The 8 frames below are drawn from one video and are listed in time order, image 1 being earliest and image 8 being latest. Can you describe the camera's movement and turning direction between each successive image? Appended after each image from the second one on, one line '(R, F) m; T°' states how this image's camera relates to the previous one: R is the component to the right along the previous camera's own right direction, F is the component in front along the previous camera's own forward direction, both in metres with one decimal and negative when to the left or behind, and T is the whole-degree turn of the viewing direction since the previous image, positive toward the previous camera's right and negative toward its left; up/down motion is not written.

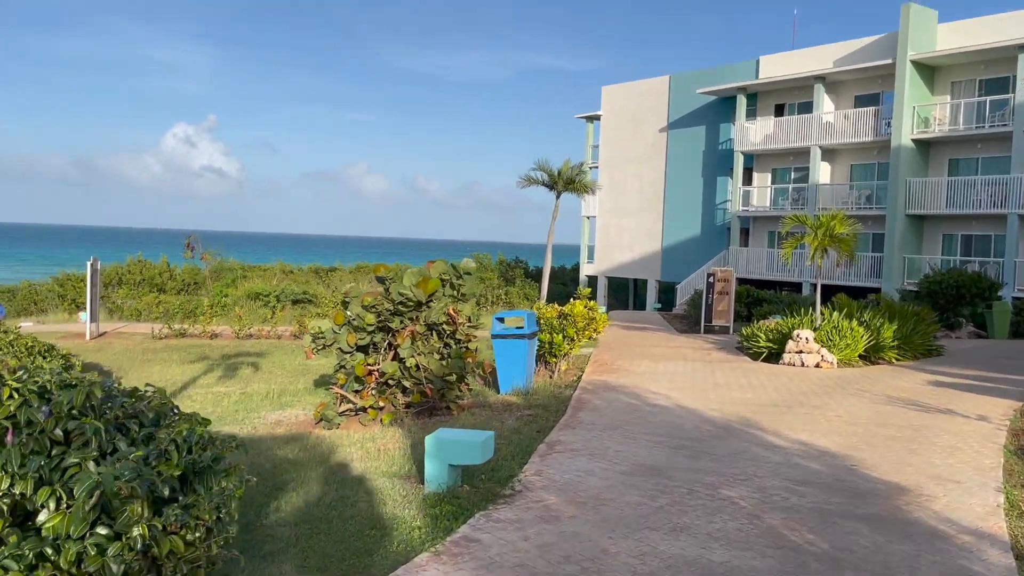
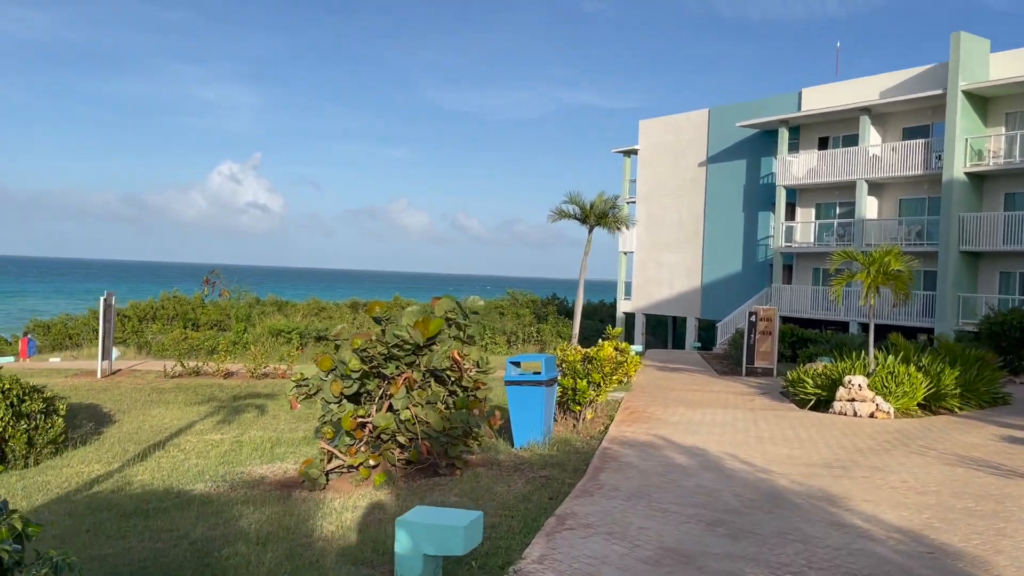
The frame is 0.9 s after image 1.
(+0.2, +1.0) m; -3°
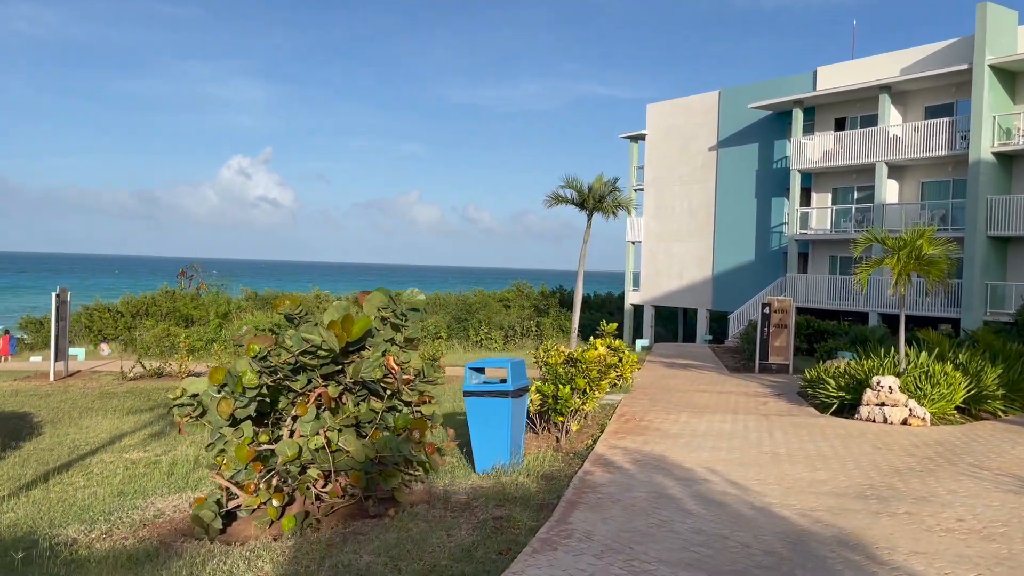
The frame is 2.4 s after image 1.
(+0.4, +1.6) m; -1°
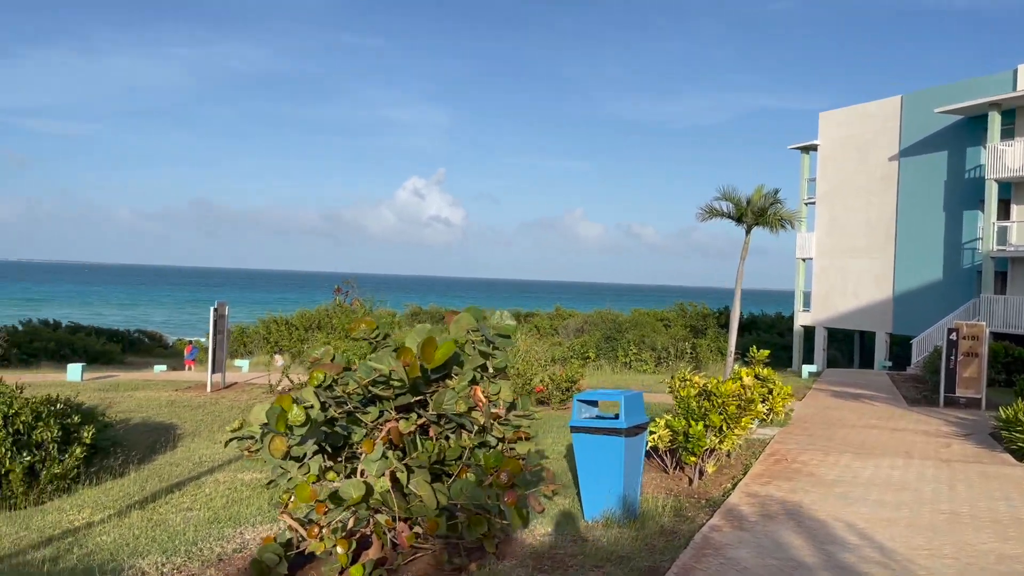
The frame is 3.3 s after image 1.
(+0.4, +0.8) m; -11°
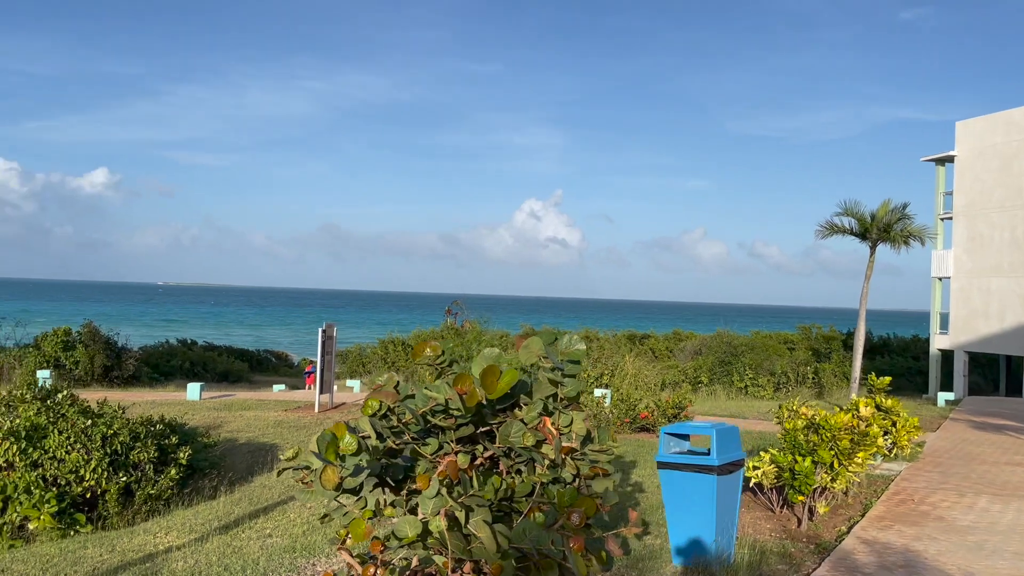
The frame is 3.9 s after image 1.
(+0.3, +0.4) m; -8°
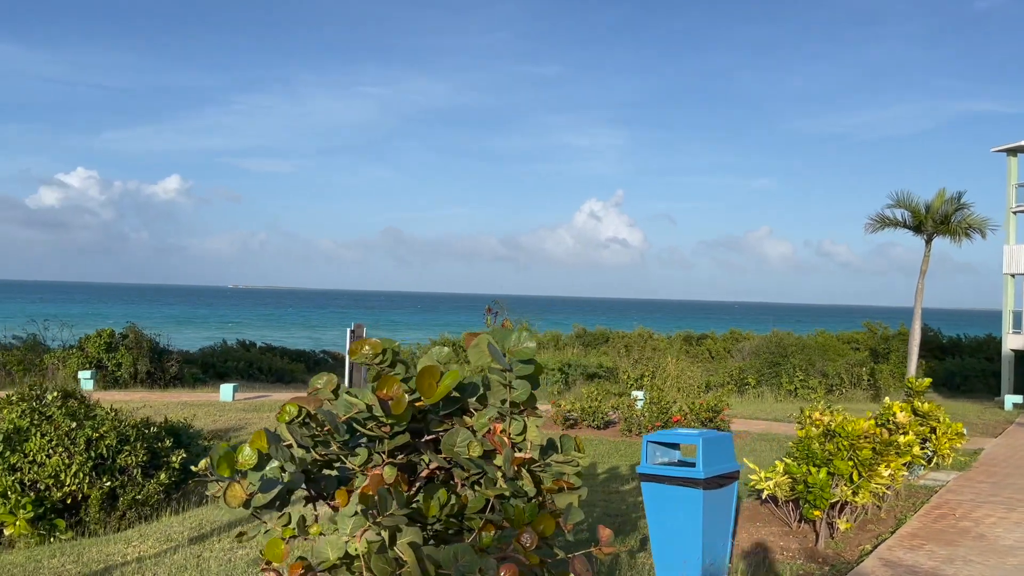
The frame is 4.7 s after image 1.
(+0.6, +0.5) m; -4°
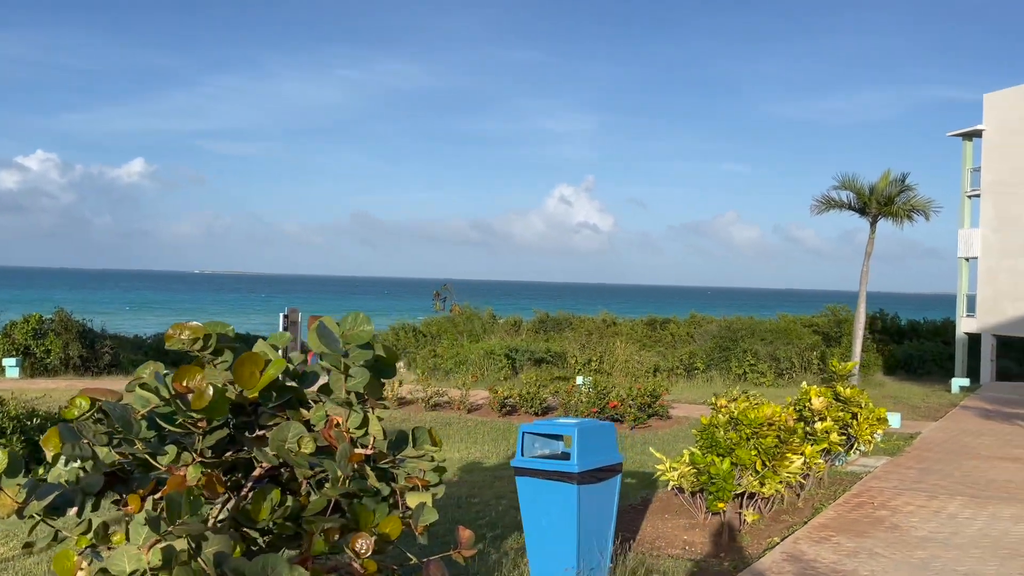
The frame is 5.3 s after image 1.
(+0.6, +0.4) m; +2°
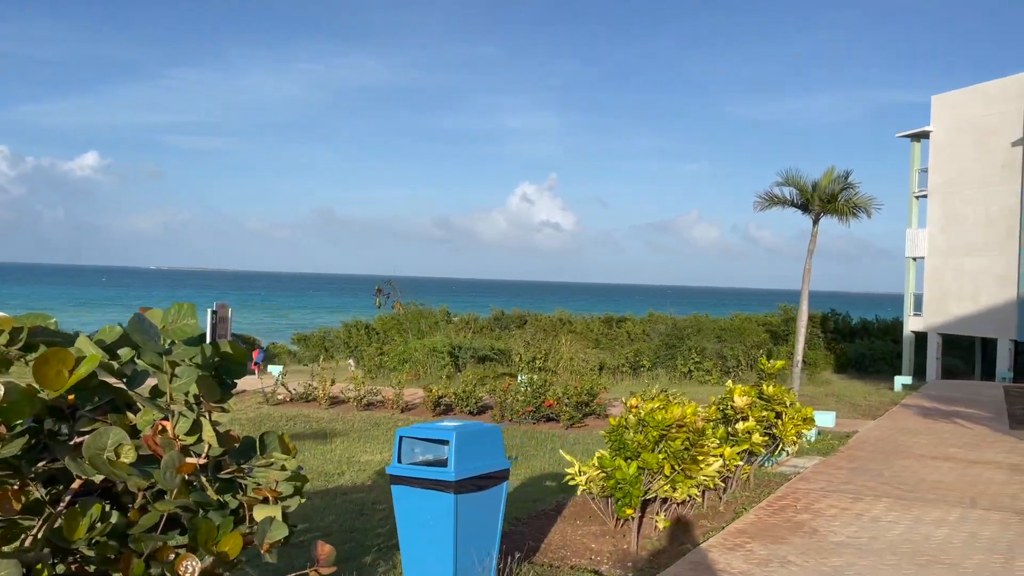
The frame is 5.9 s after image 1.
(+0.4, +0.4) m; +3°
